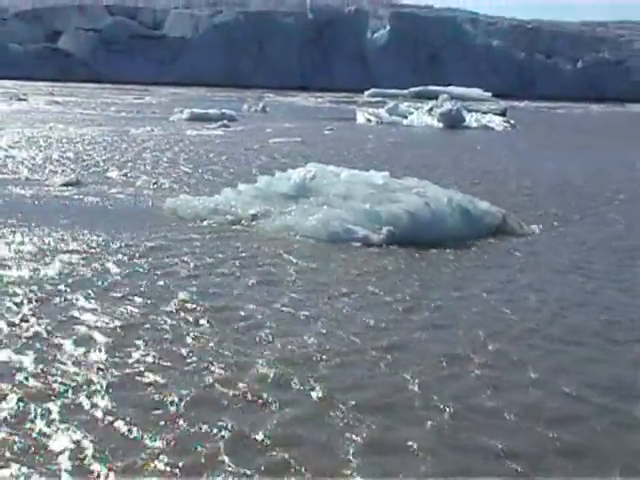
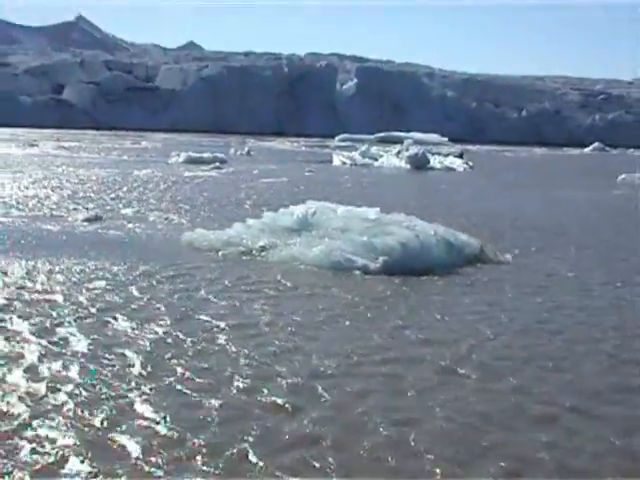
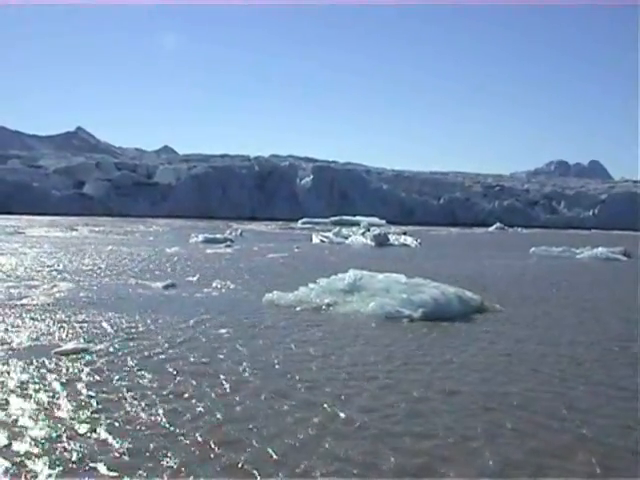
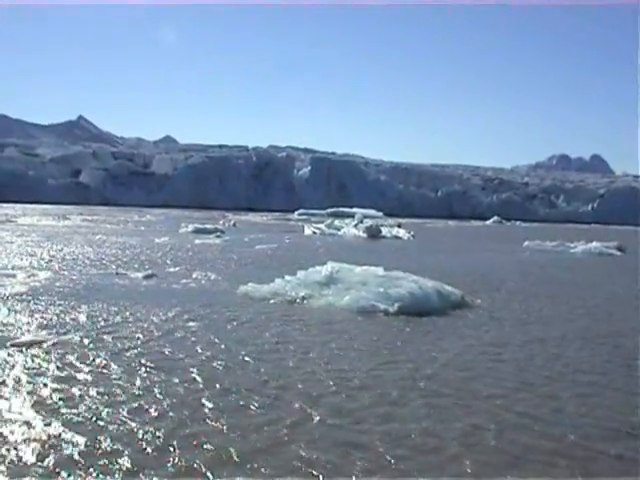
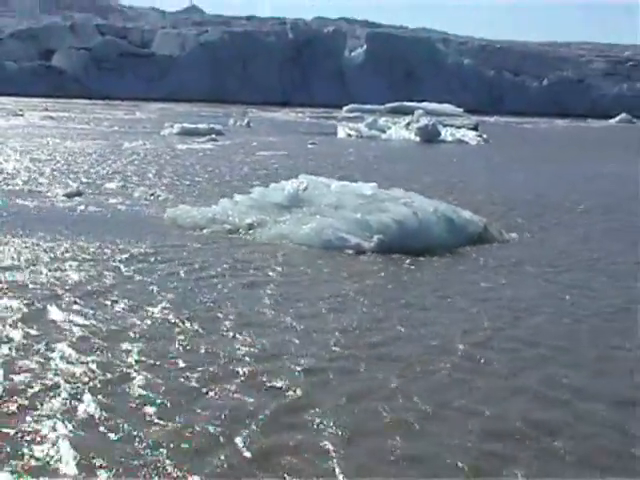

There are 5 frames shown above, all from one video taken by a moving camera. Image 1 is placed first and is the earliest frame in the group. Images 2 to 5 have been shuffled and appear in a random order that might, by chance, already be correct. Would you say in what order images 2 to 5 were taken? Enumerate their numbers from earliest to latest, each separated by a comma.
5, 2, 4, 3
